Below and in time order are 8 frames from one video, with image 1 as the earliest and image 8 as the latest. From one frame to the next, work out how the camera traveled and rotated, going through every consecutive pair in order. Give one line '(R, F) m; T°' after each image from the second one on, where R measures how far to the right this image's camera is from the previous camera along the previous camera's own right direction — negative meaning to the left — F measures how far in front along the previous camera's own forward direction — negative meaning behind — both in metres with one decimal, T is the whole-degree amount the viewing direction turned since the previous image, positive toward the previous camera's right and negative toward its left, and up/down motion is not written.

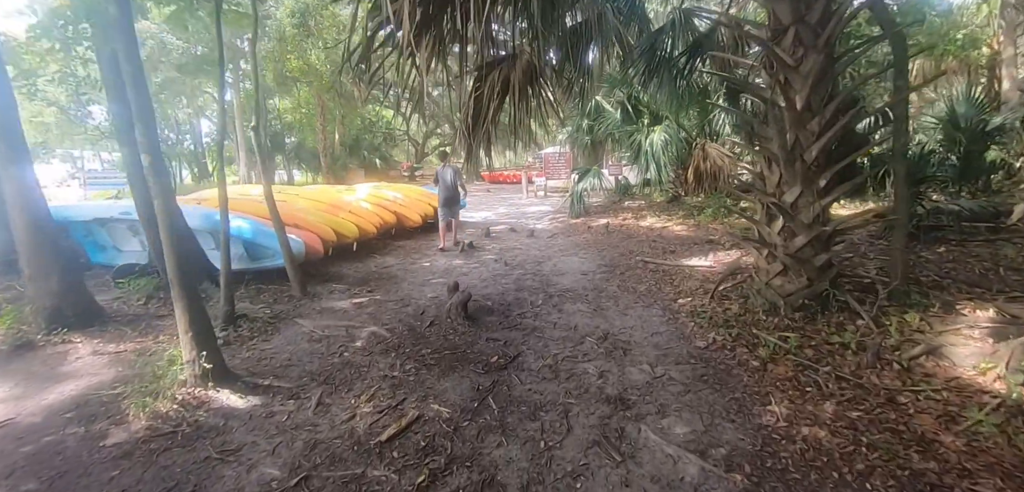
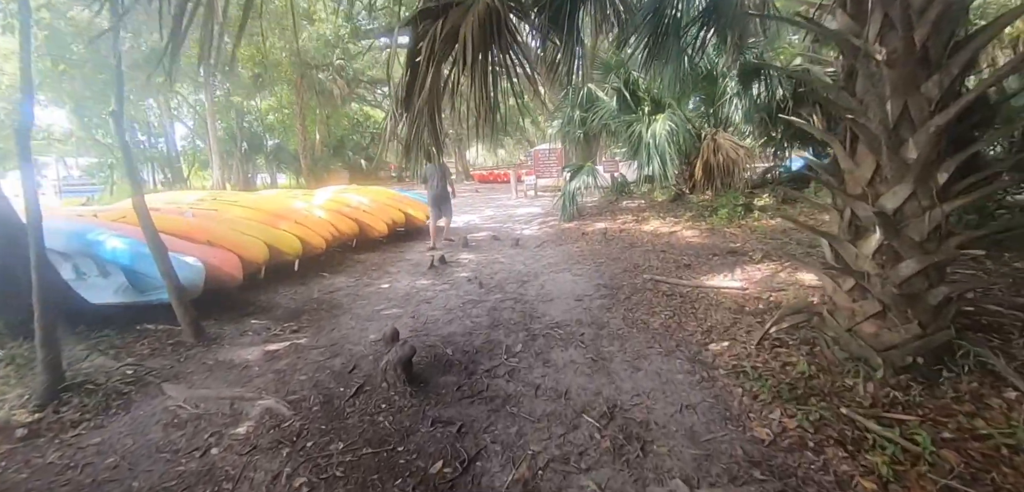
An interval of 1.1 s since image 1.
(+0.2, +1.2) m; +1°
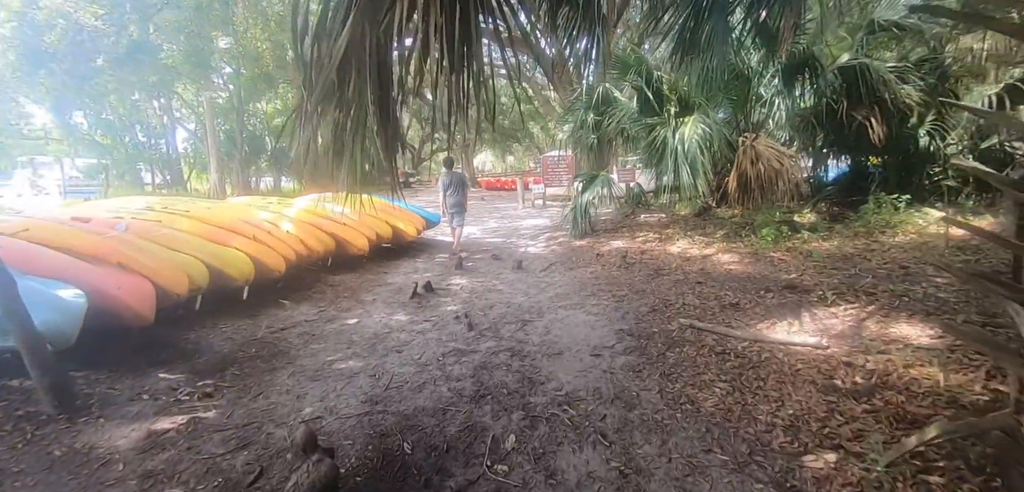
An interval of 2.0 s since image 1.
(+0.1, +1.0) m; -1°
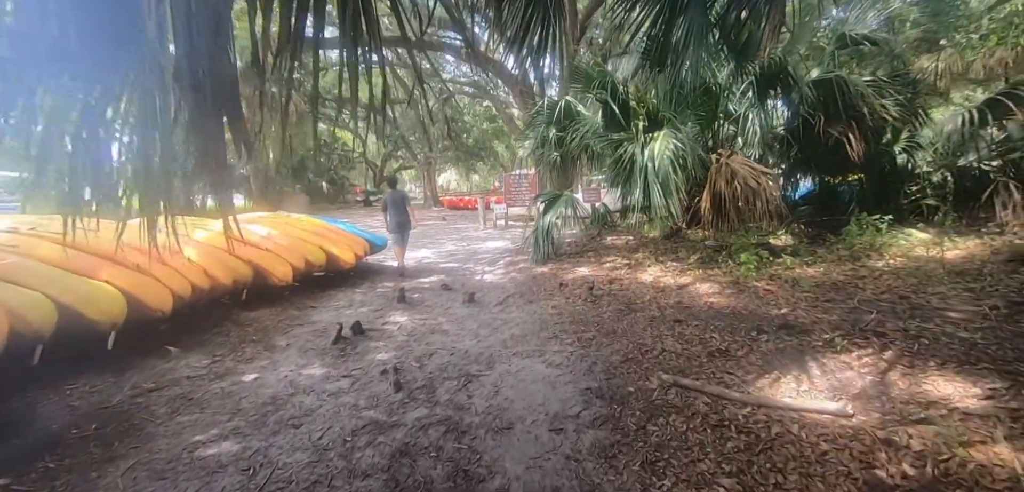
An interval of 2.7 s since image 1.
(+0.2, +0.7) m; +4°
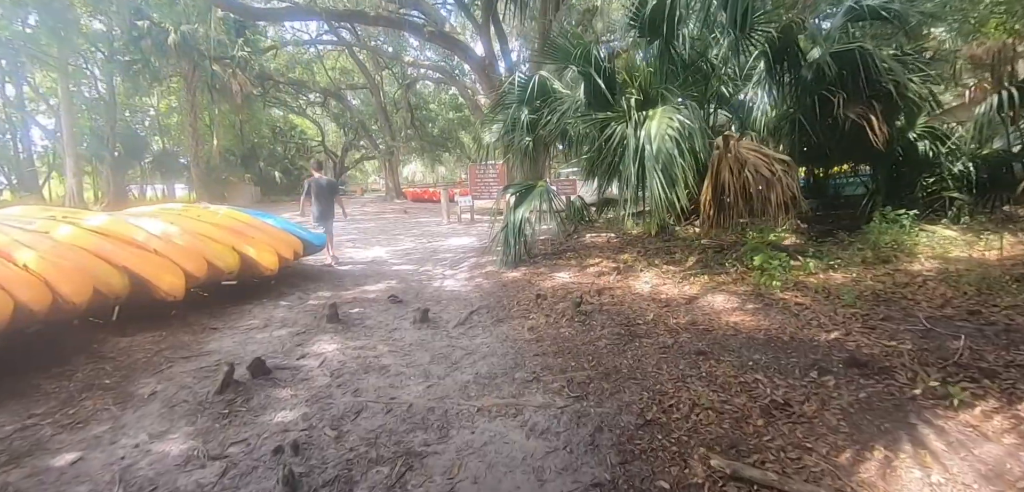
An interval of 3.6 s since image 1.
(0.0, +1.0) m; +4°
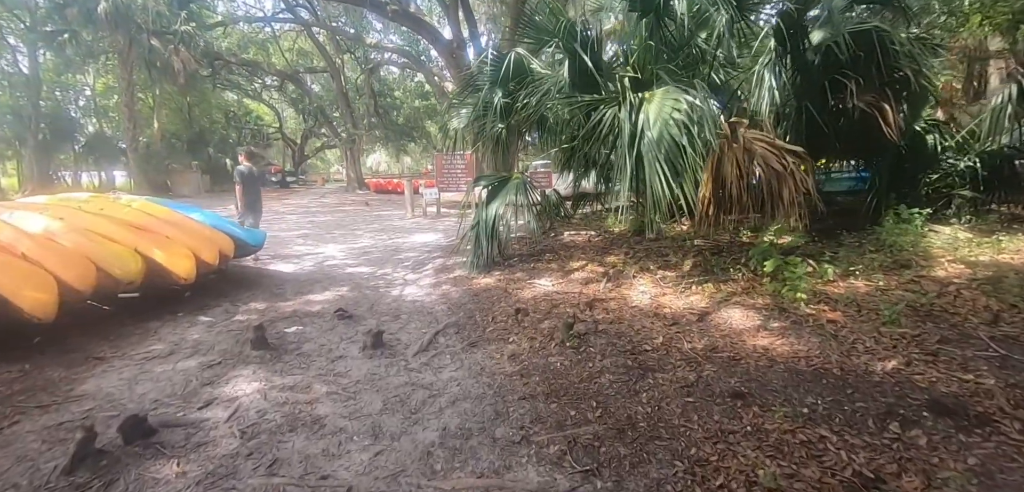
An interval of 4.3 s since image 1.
(-0.1, +0.6) m; +4°
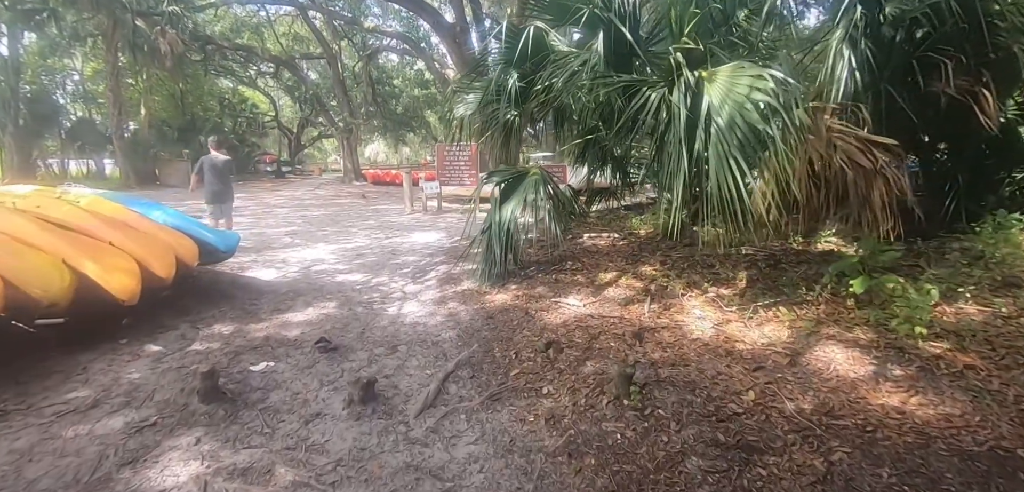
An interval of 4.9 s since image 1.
(-0.2, +0.7) m; 0°
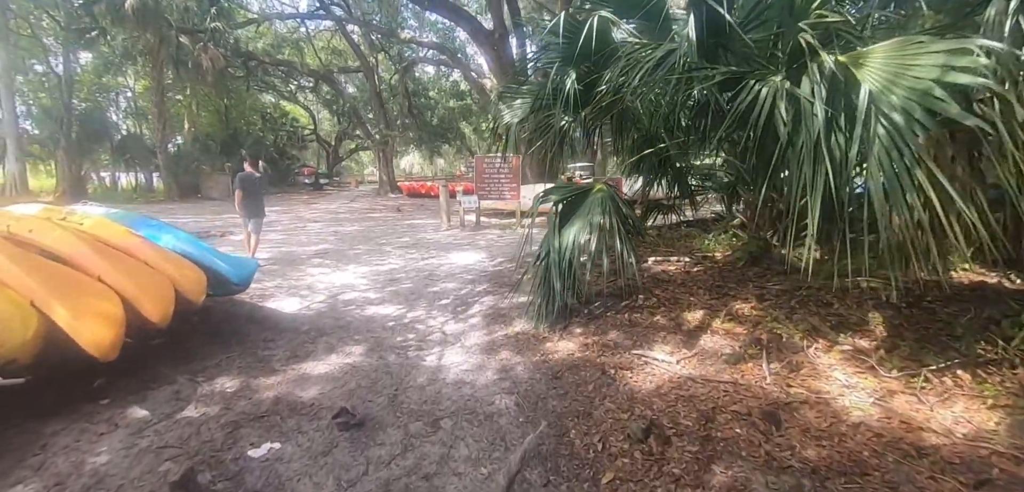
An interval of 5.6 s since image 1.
(-0.2, +0.6) m; -4°
